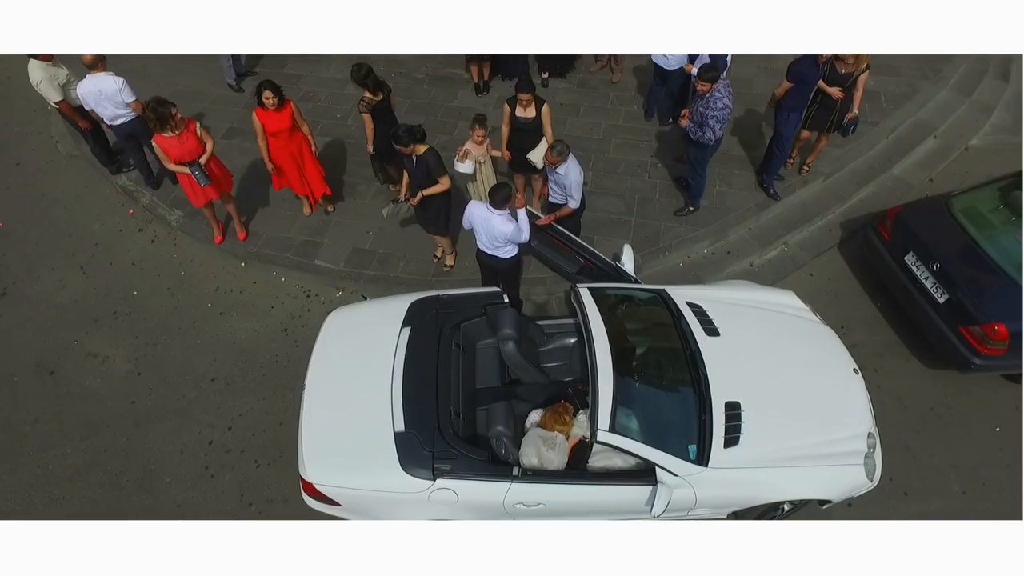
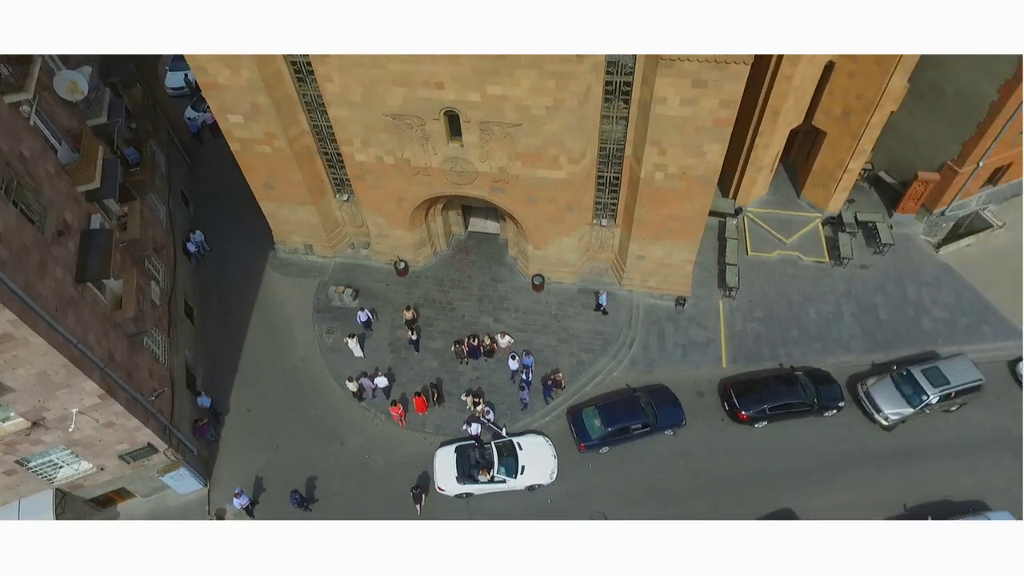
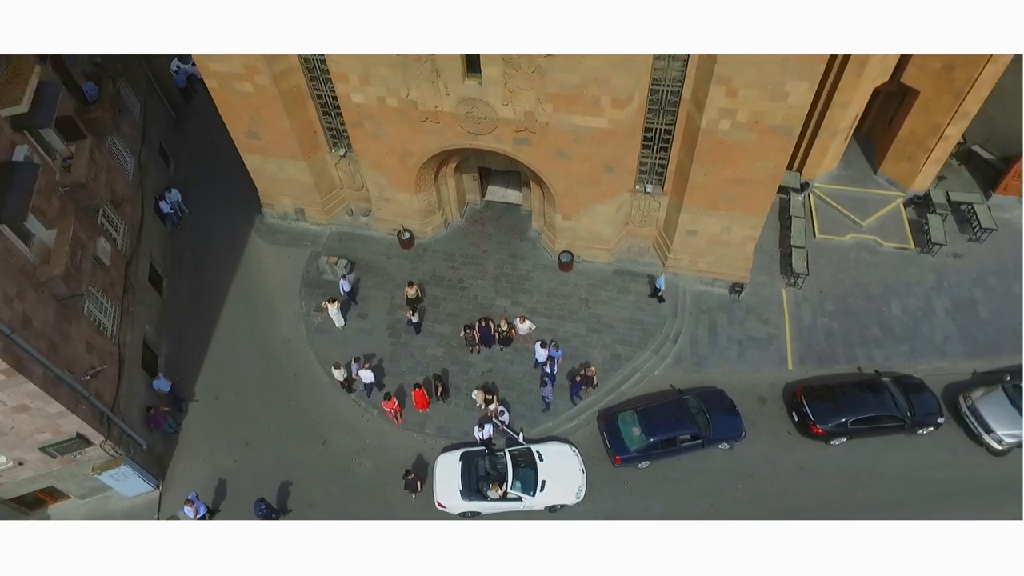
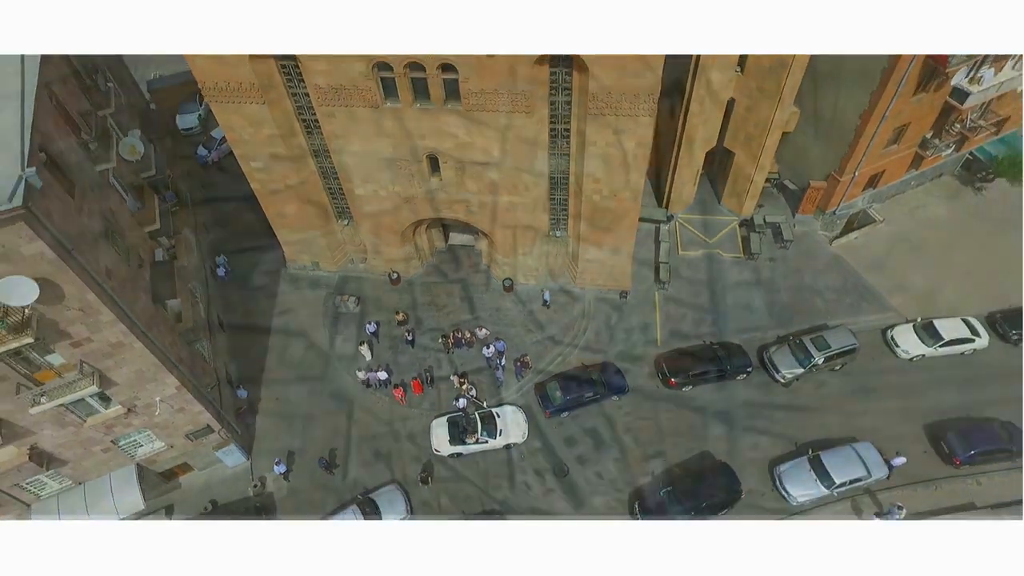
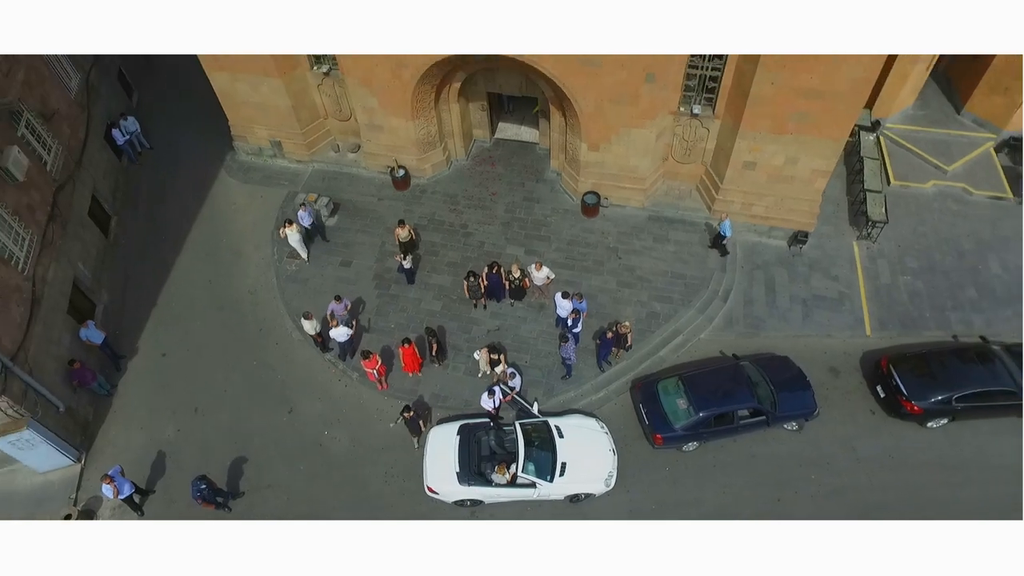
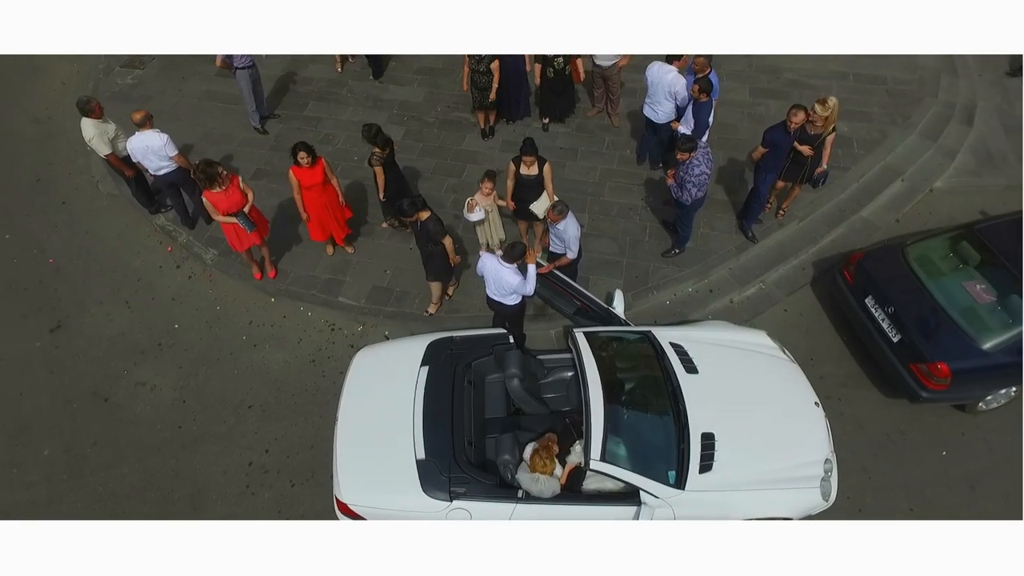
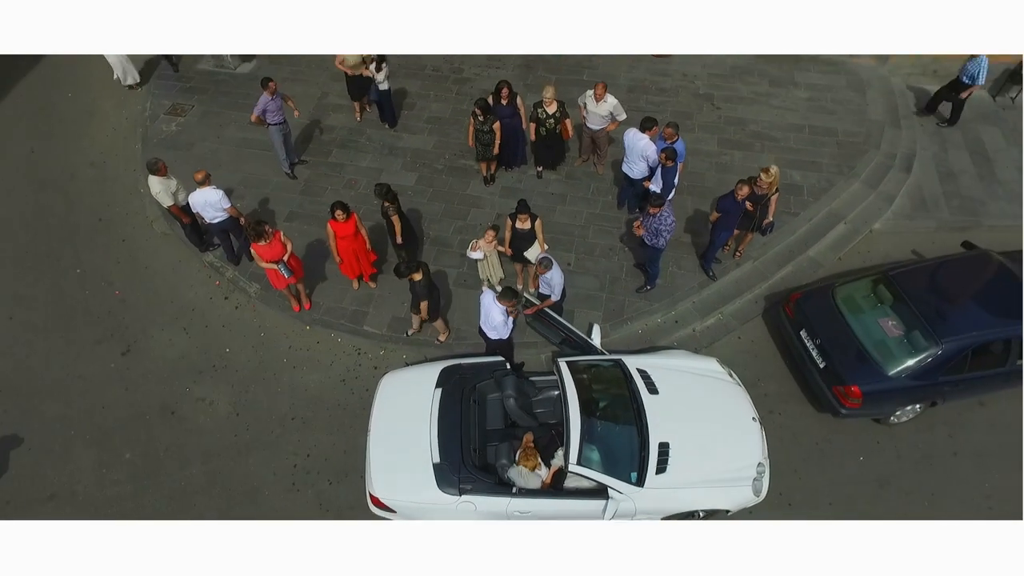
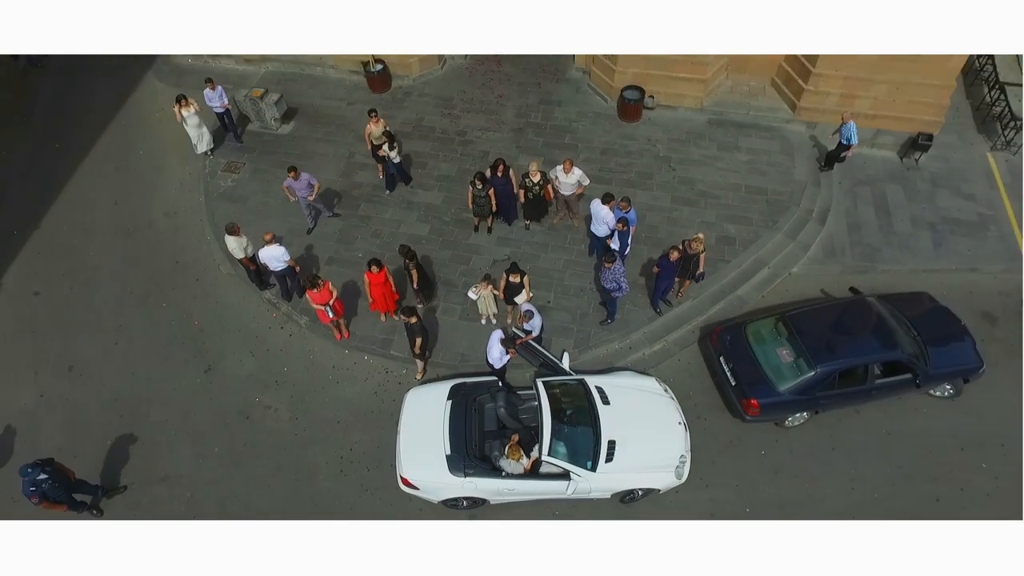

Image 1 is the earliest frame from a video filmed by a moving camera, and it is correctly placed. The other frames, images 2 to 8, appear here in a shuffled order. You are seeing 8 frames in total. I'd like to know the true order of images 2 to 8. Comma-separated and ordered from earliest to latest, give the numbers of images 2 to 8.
6, 7, 8, 5, 3, 2, 4
